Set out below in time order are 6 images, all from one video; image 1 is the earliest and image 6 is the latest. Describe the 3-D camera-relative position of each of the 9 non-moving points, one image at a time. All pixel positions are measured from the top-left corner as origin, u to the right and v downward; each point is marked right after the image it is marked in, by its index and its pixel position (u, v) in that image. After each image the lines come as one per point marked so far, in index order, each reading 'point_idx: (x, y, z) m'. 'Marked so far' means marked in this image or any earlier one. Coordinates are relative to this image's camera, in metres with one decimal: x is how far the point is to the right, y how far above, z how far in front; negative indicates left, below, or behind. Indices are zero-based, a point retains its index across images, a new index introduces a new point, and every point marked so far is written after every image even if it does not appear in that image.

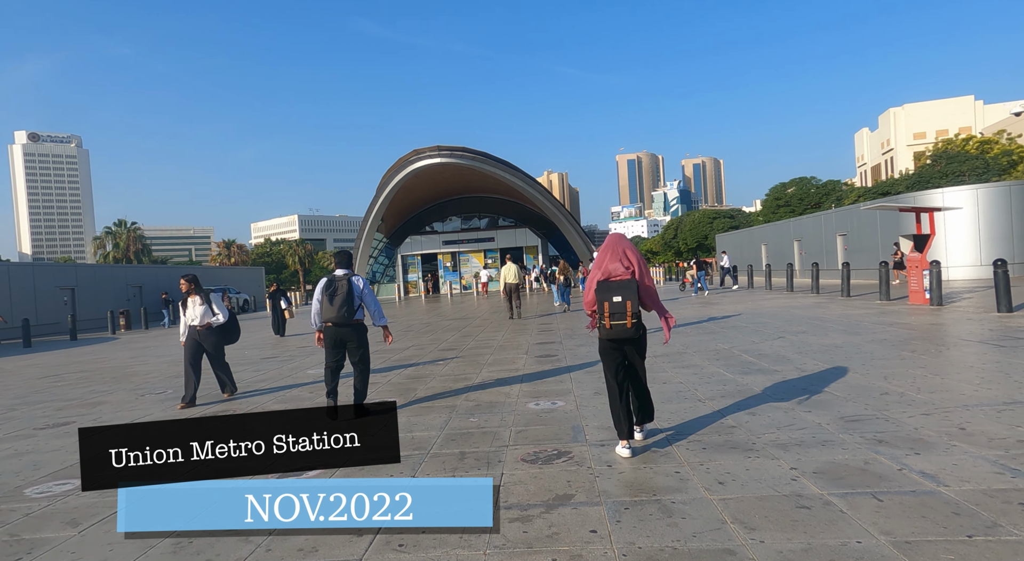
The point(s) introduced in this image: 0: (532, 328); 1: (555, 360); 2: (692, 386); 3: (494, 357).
0: (+0.6, -1.2, +16.0) m
1: (+0.6, -1.2, +9.7) m
2: (+1.9, -1.1, +6.6) m
3: (-0.3, -1.3, +10.6) m
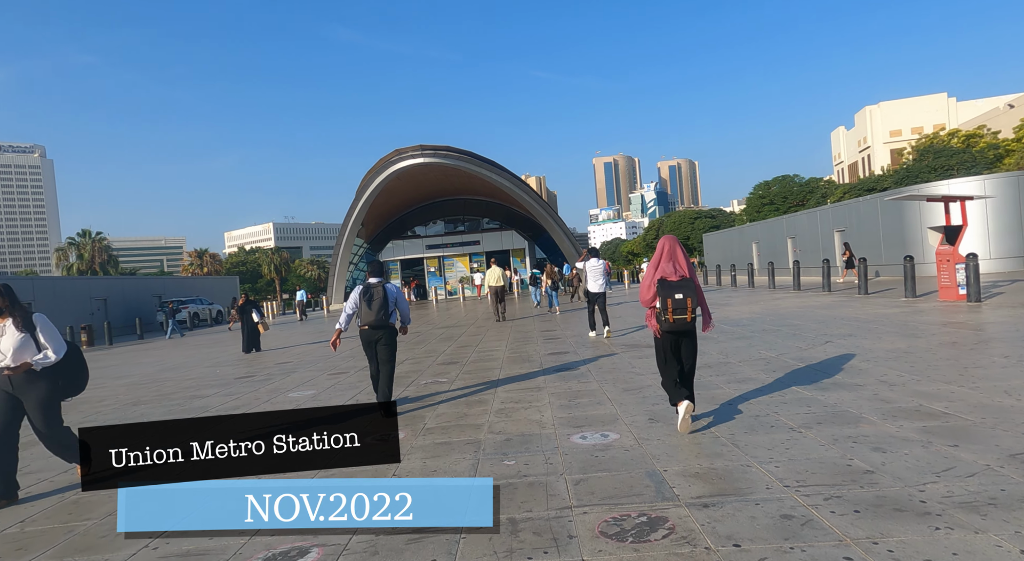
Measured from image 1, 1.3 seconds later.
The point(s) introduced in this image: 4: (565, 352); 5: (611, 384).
0: (+0.6, -1.3, +14.7) m
1: (+0.8, -1.2, +8.5) m
2: (+2.2, -1.1, +5.4) m
3: (-0.1, -1.3, +9.3) m
4: (+0.9, -1.2, +11.3) m
5: (+1.1, -1.2, +7.2) m
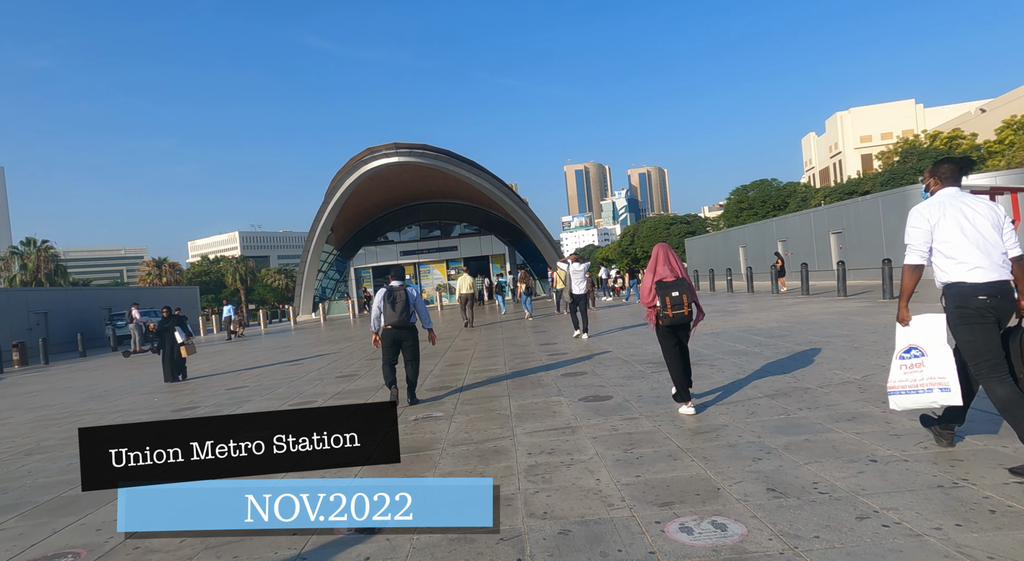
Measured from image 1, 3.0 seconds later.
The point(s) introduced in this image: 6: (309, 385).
0: (+0.4, -1.4, +12.9) m
1: (+1.0, -1.3, +6.6) m
2: (+2.5, -1.1, +3.6) m
3: (0.0, -1.4, +7.4) m
4: (+1.0, -1.3, +9.4) m
5: (+1.3, -1.2, +5.4) m
6: (-3.5, -1.8, +10.8) m
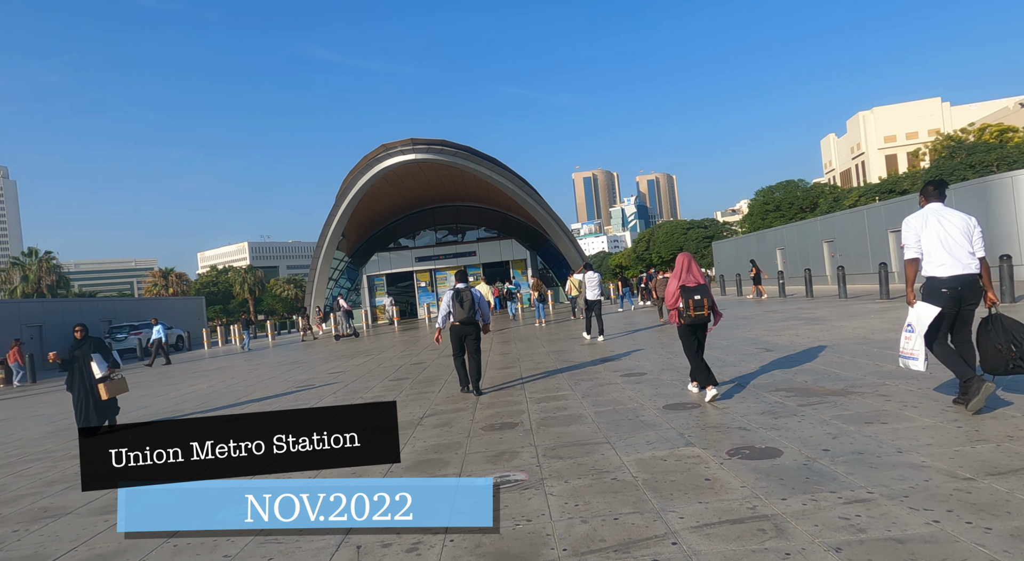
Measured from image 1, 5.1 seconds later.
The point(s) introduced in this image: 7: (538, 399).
0: (+1.4, -1.5, +10.6) m
1: (+1.8, -1.2, +4.4) m
2: (+3.3, -1.0, +1.4) m
3: (+0.9, -1.4, +5.2) m
4: (+1.8, -1.3, +7.2) m
5: (+2.2, -1.2, +3.1) m
6: (-2.6, -1.8, +8.6) m
7: (+0.3, -1.5, +7.9) m
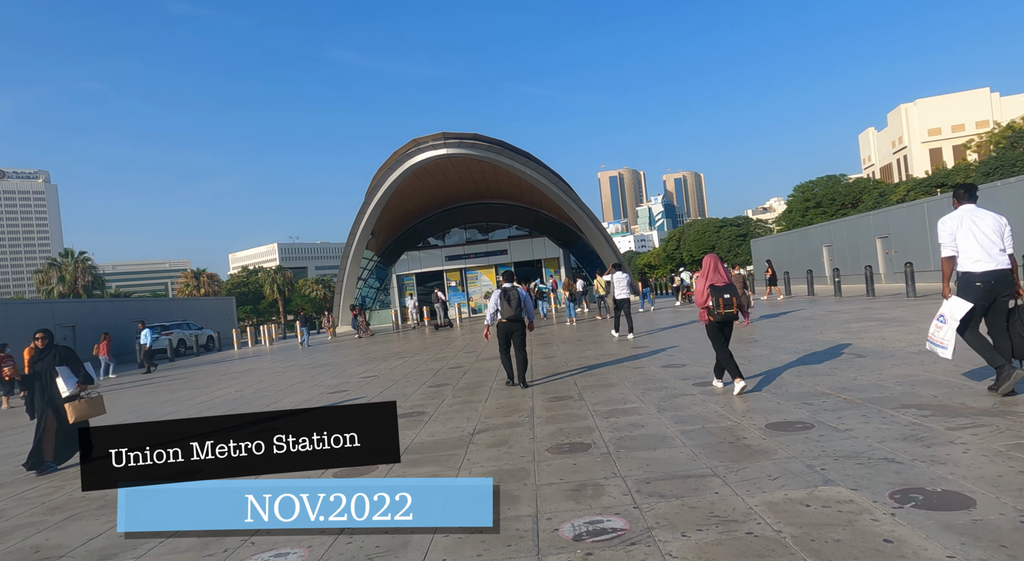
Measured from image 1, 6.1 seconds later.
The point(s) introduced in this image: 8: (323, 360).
0: (+2.1, -1.4, +9.5) m
1: (+2.4, -1.2, +3.3) m
2: (+3.7, -1.0, +0.2) m
3: (+1.5, -1.3, +4.1) m
4: (+2.5, -1.3, +6.1) m
5: (+2.7, -1.1, +2.0) m
6: (-1.8, -1.8, +7.7) m
7: (+1.0, -1.5, +6.9) m
8: (-5.9, -2.5, +19.7) m
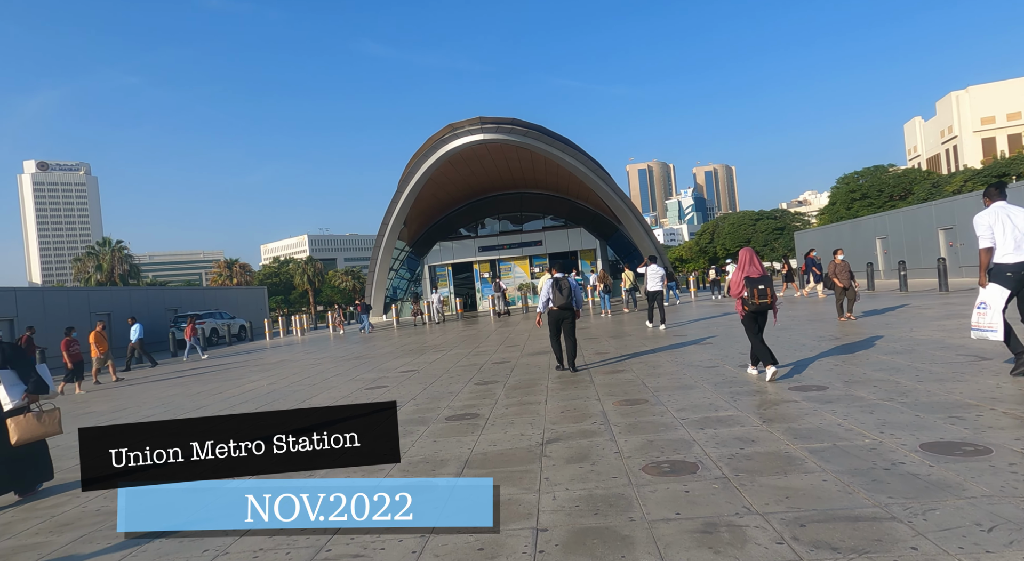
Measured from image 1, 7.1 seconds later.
0: (+3.0, -1.3, +8.4) m
1: (+2.9, -1.1, +2.2) m
2: (+4.1, -0.9, -1.0) m
3: (+2.1, -1.2, +3.0) m
4: (+3.2, -1.1, +5.0) m
5: (+3.2, -1.0, +0.9) m
6: (-1.1, -1.6, +6.7) m
7: (+1.7, -1.3, +5.8) m
8: (-4.7, -2.2, +18.9) m
